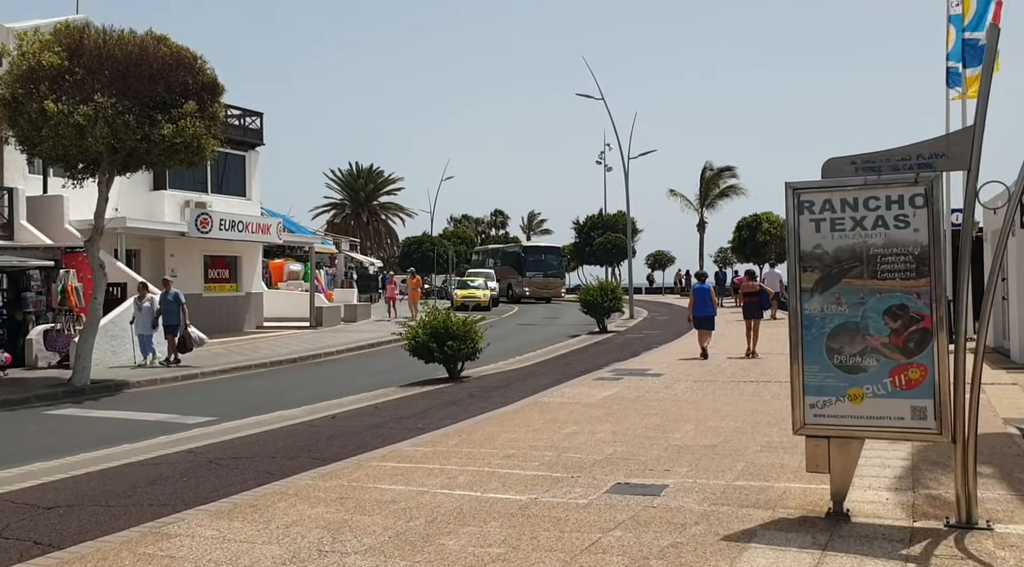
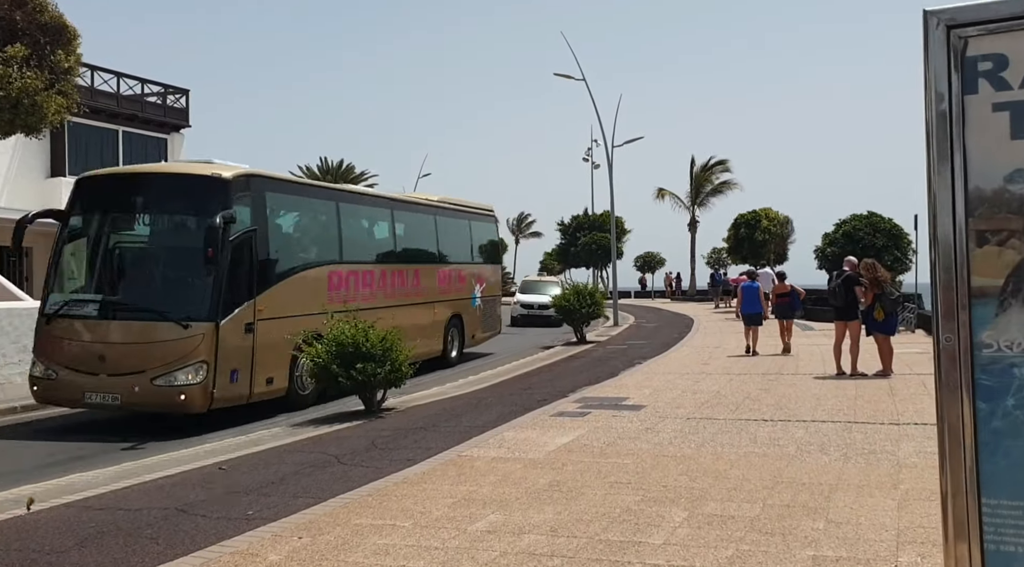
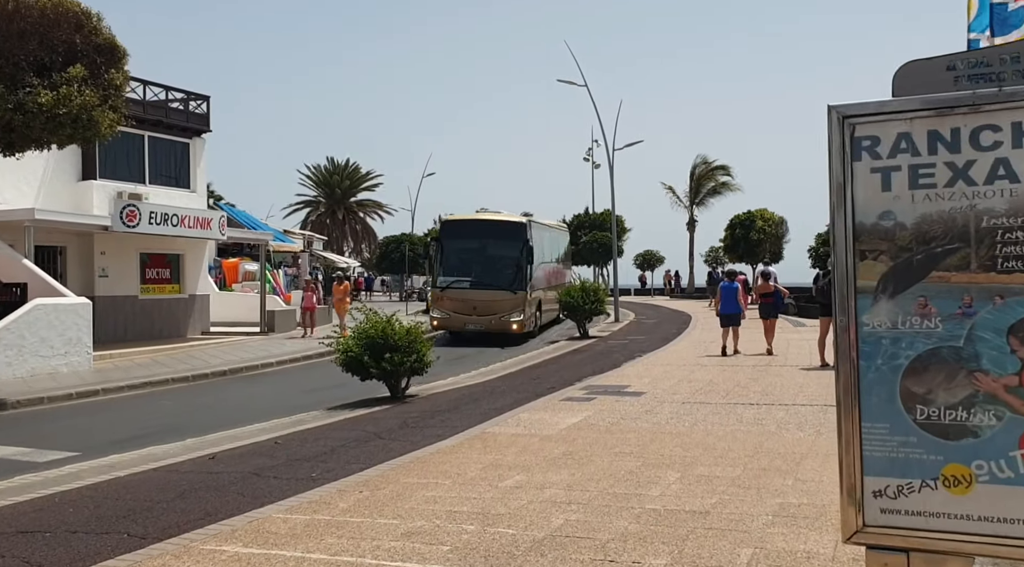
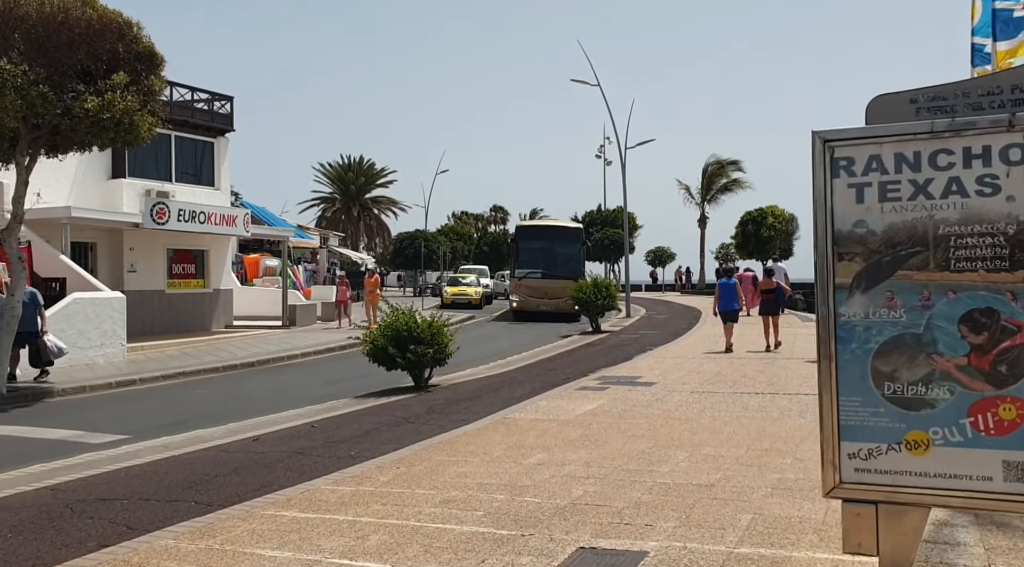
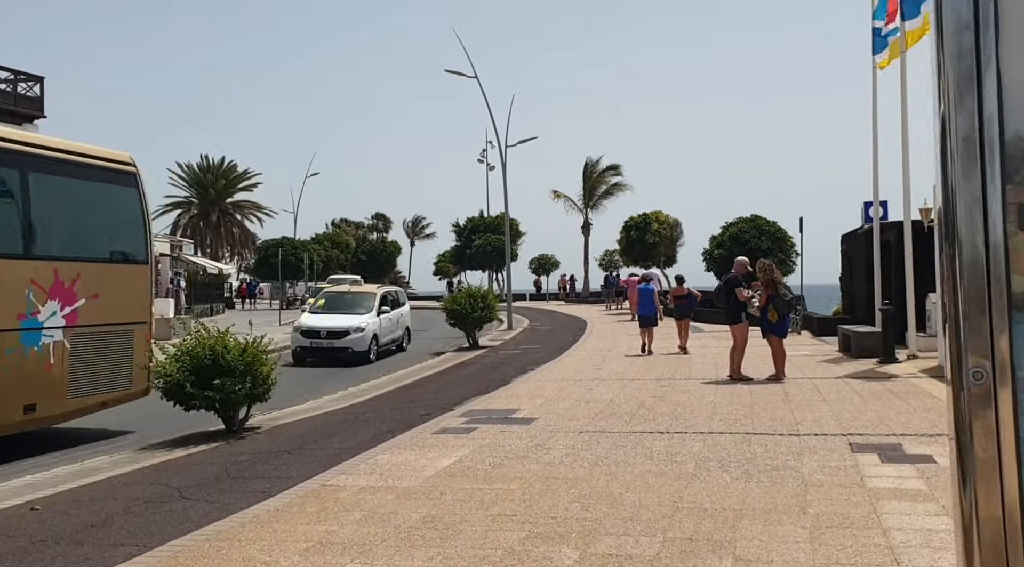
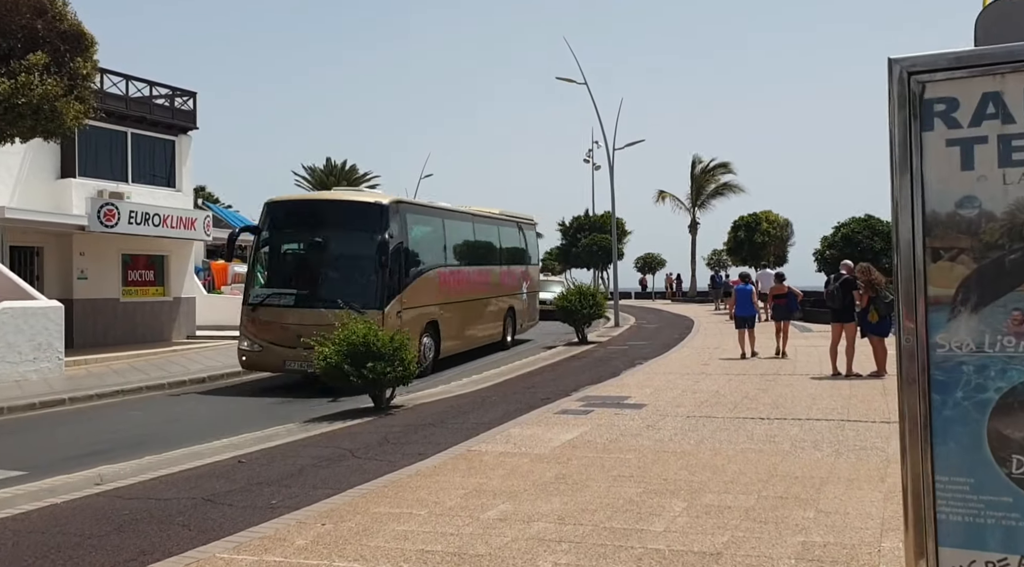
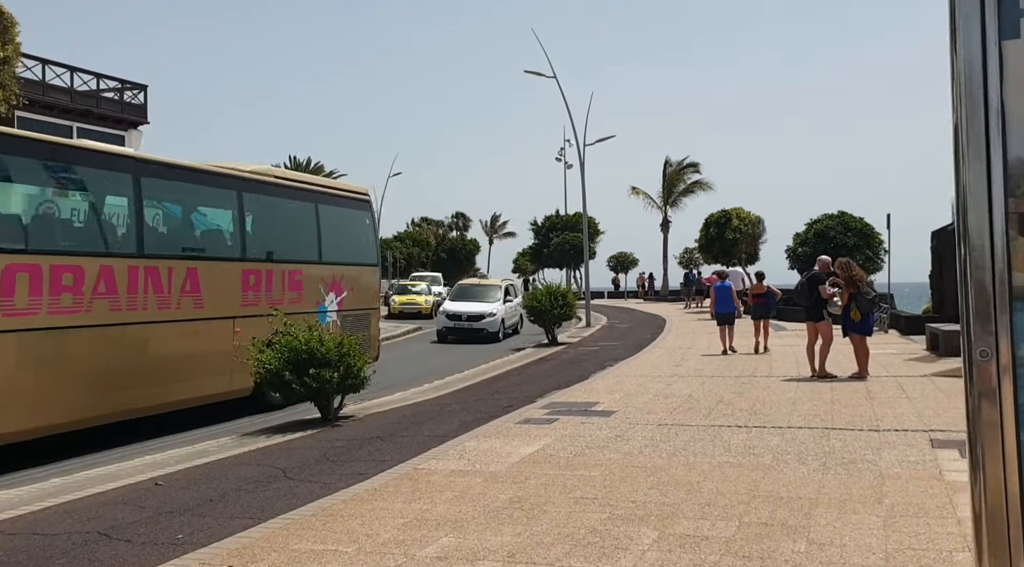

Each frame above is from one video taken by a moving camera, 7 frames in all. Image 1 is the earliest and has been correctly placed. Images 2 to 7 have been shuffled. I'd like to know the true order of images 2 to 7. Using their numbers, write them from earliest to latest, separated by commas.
4, 3, 6, 2, 7, 5
